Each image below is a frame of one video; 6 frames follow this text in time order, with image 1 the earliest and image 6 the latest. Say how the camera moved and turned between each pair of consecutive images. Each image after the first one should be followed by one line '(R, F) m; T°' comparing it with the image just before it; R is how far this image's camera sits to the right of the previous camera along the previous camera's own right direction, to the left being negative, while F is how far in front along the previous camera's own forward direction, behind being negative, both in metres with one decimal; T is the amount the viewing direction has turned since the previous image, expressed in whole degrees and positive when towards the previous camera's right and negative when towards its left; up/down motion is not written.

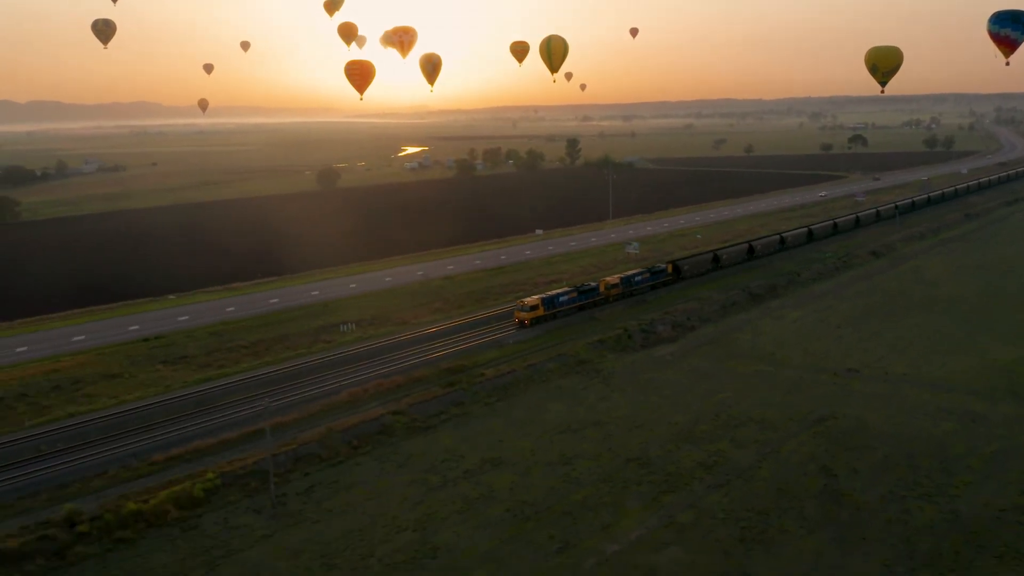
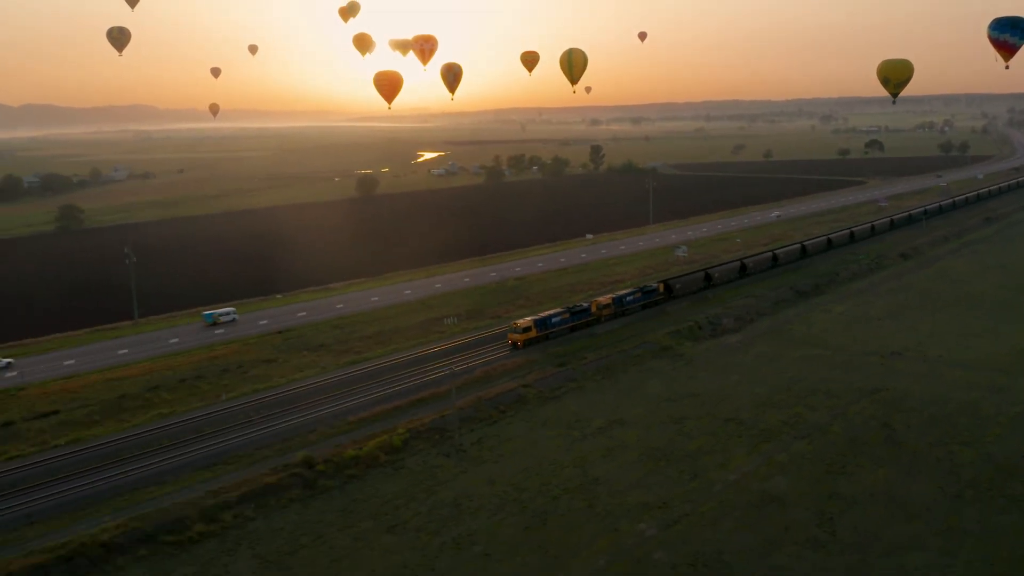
(-1.2, -2.4) m; -1°
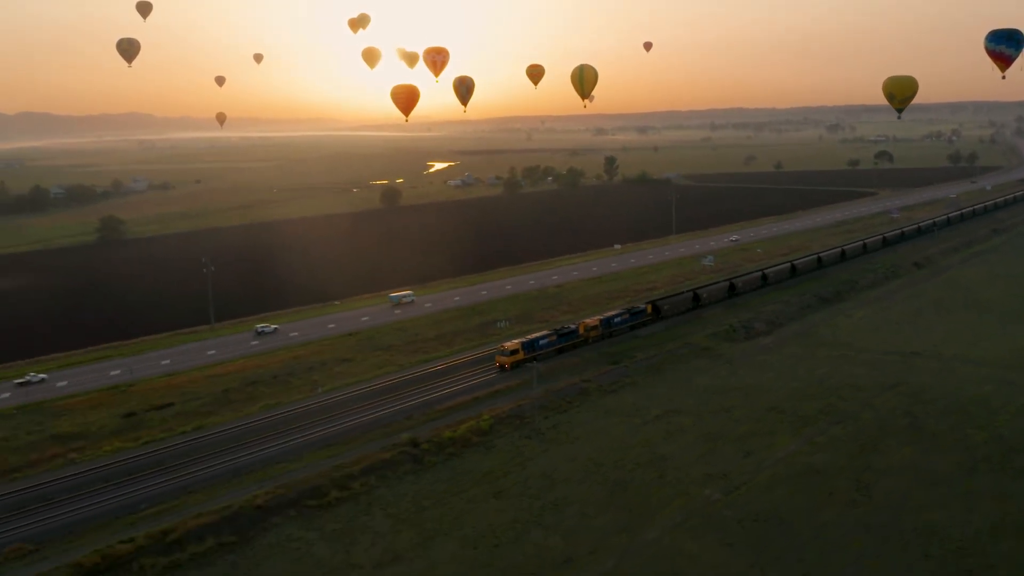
(-0.8, -1.7) m; 0°
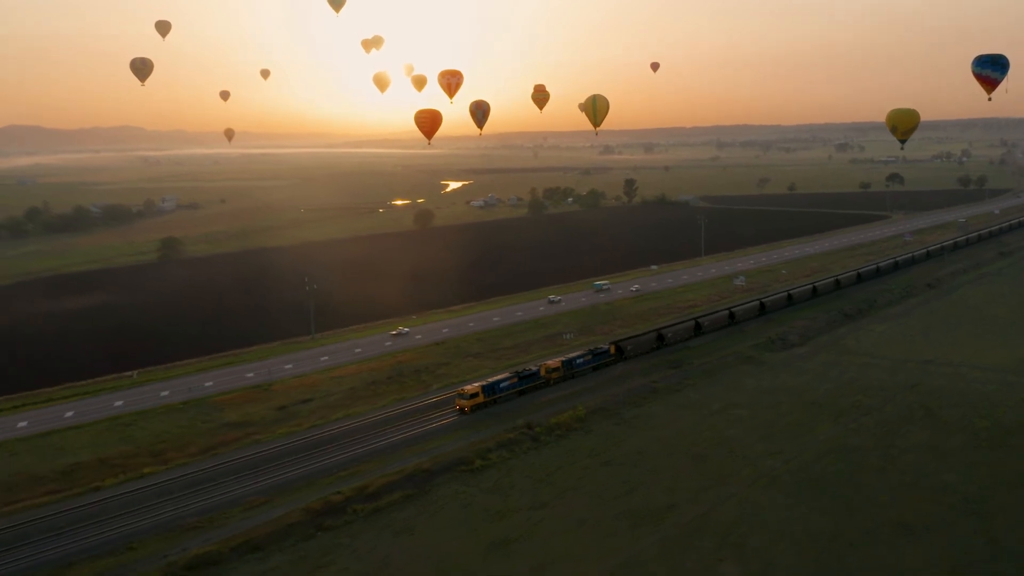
(-1.2, -3.1) m; 0°
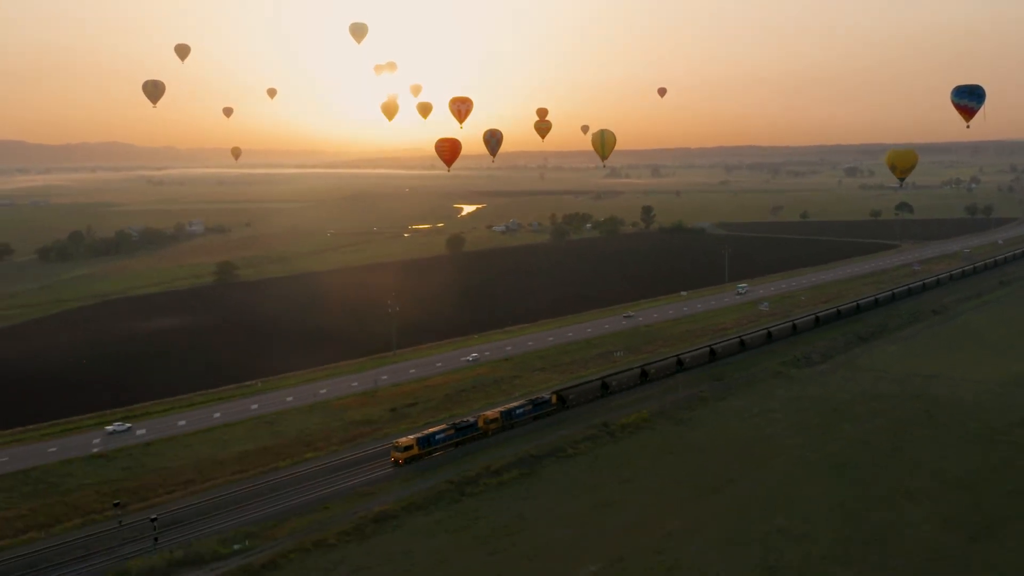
(-1.3, -3.6) m; 0°
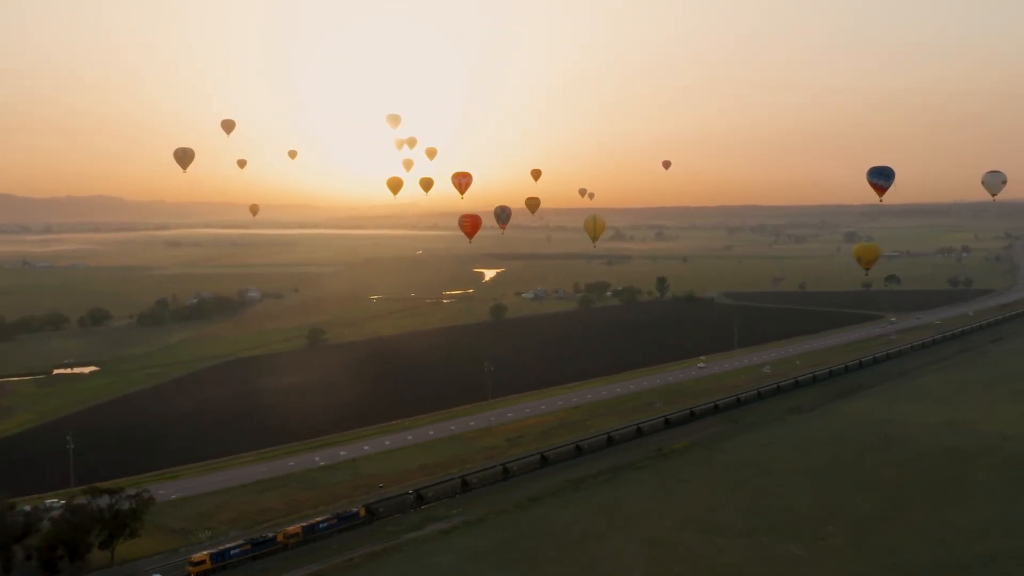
(-2.4, -10.9) m; 0°
